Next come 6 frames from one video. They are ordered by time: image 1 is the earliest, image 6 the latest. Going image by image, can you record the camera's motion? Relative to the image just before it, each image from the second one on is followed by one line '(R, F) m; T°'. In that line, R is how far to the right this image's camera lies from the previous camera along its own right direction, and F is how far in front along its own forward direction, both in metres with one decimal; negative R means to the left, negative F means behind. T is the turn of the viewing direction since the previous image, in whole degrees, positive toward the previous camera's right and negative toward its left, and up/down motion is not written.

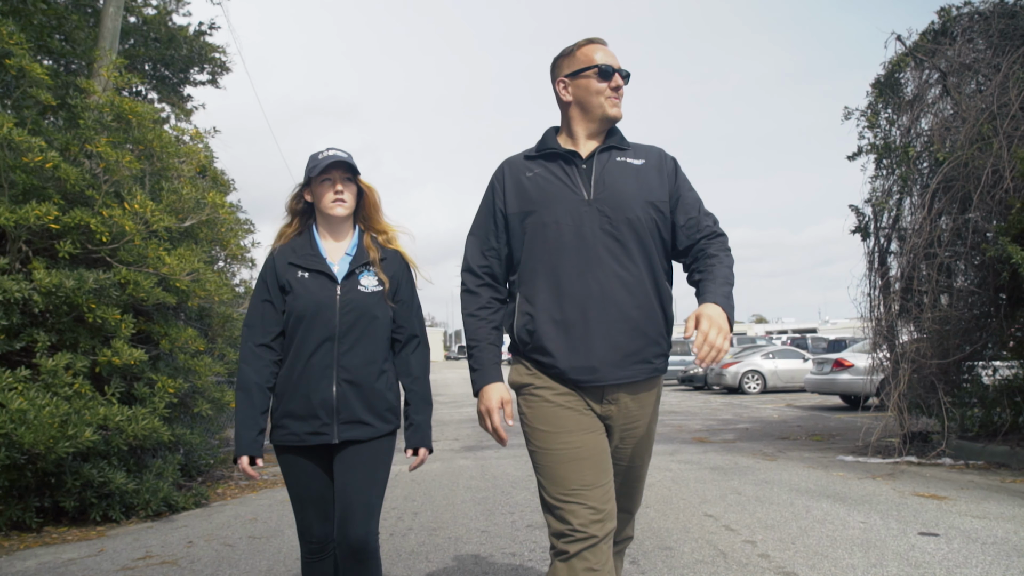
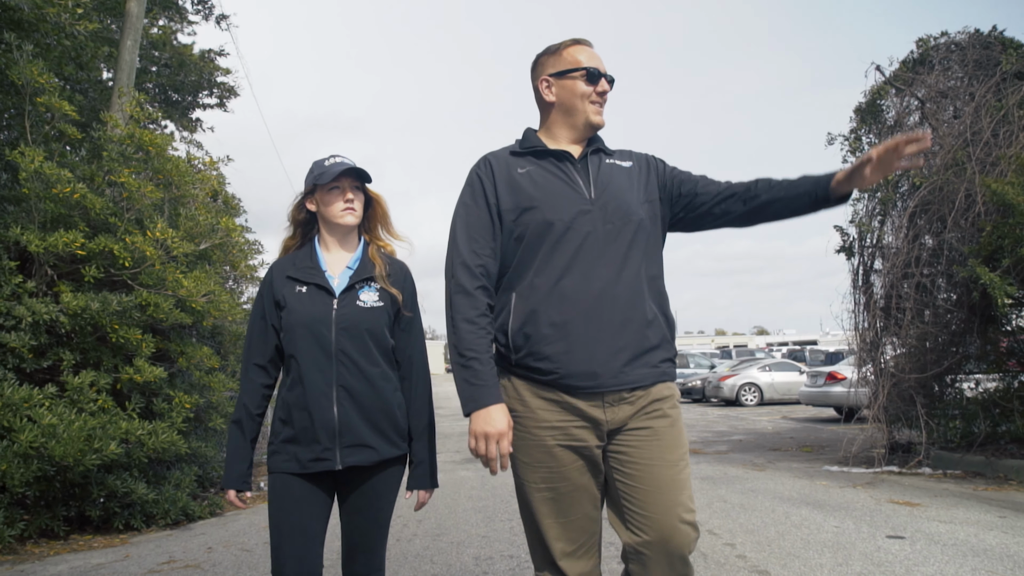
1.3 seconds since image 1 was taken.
(0.0, -0.4) m; 0°
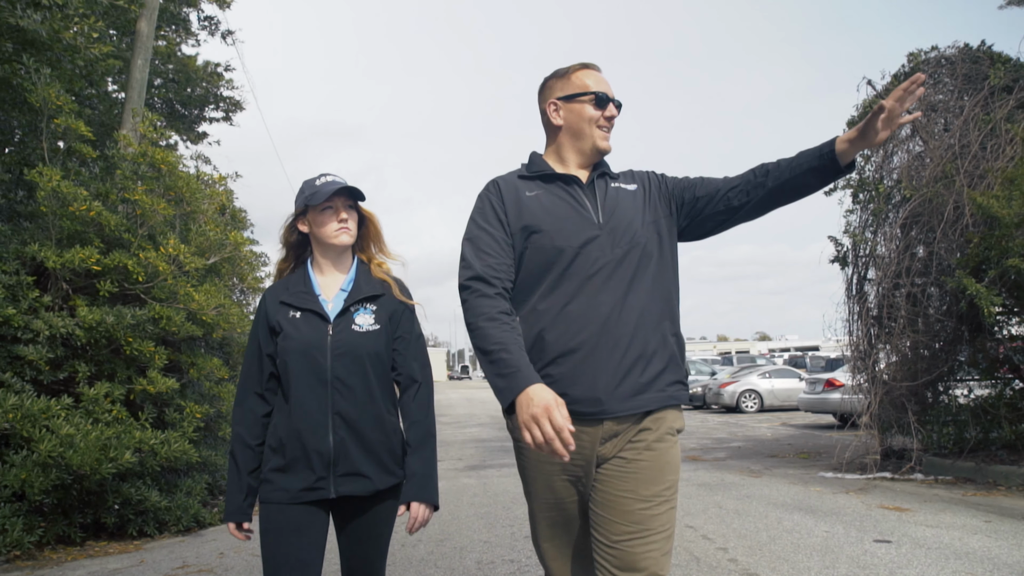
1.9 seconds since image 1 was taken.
(0.0, -0.2) m; 0°
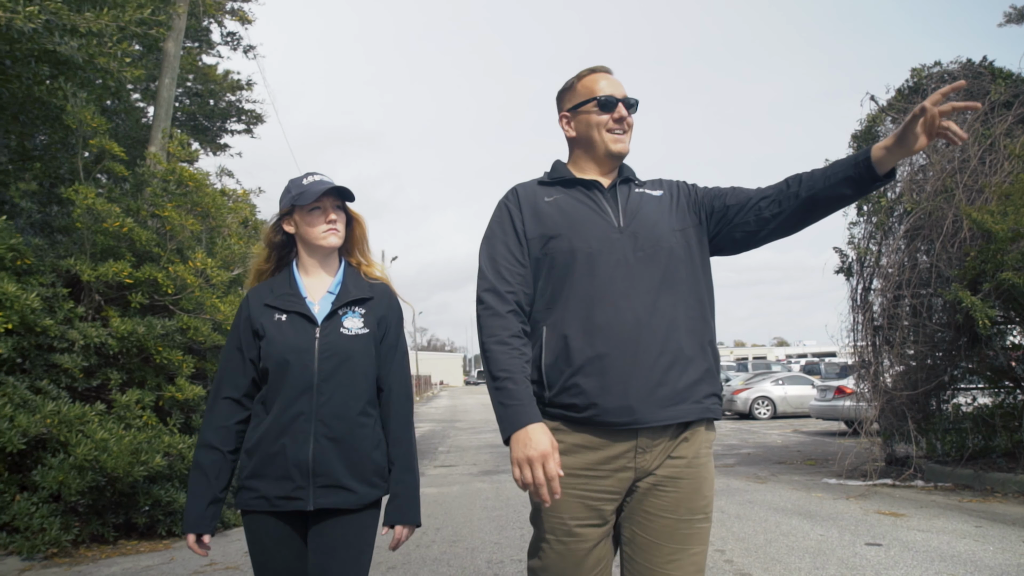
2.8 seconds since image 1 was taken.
(+0.1, -0.3) m; -1°
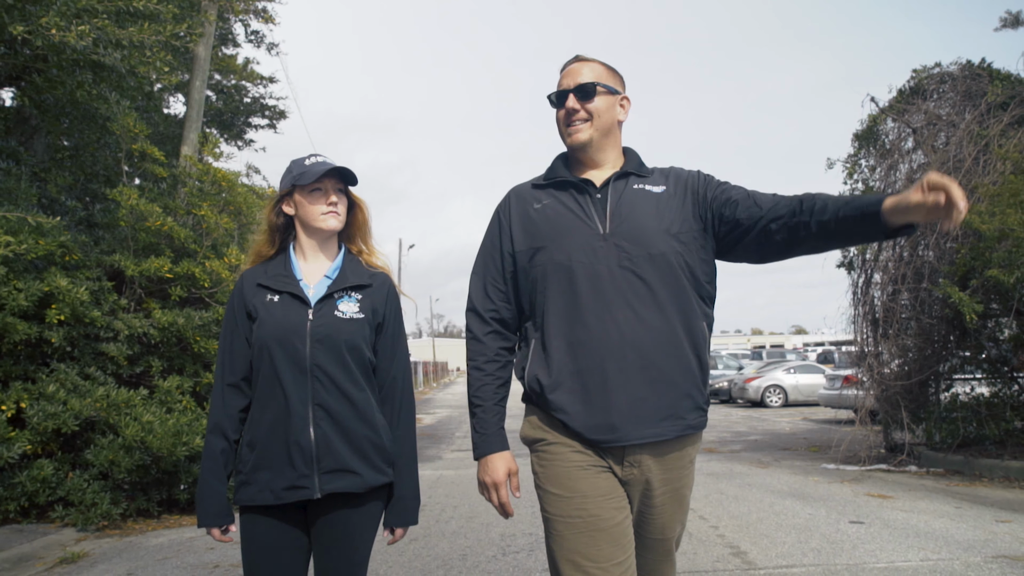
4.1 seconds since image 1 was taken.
(0.0, -0.5) m; -1°
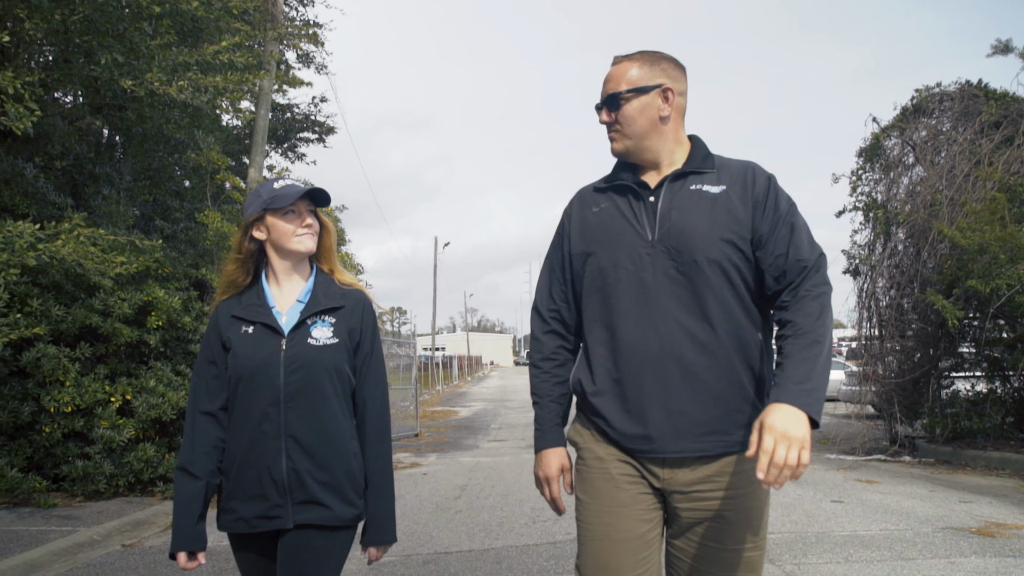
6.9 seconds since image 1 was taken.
(0.0, -1.0) m; -2°
